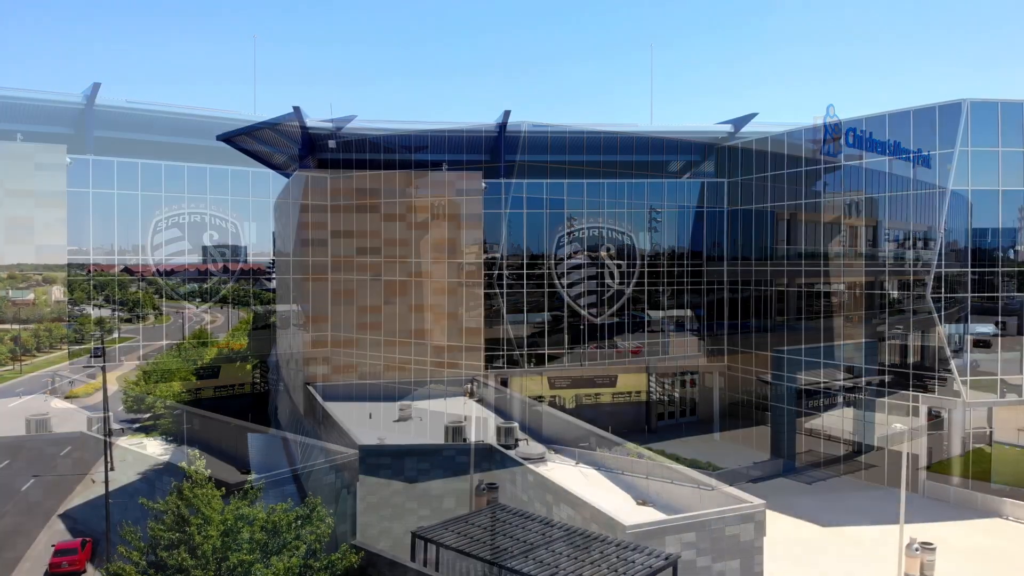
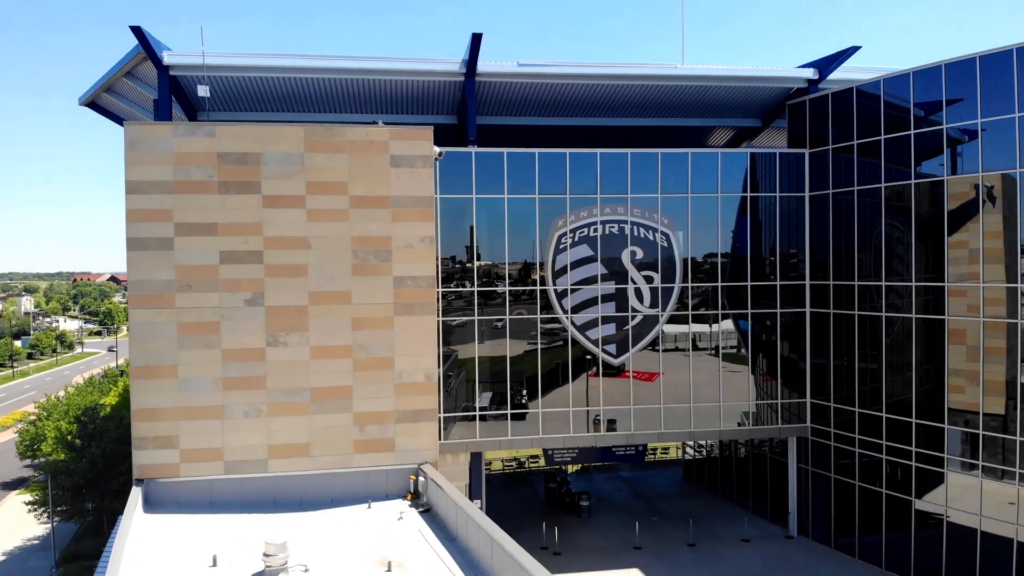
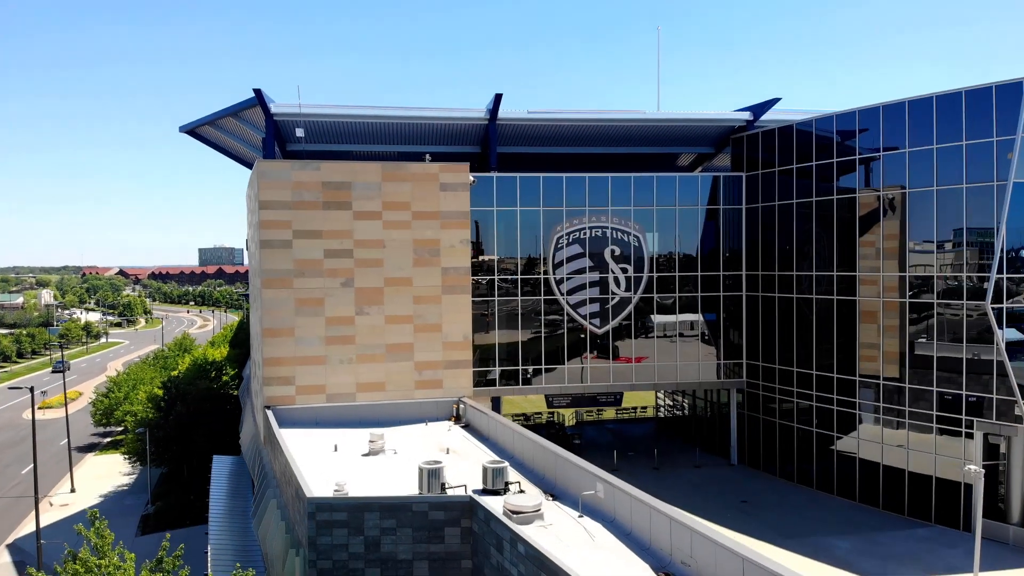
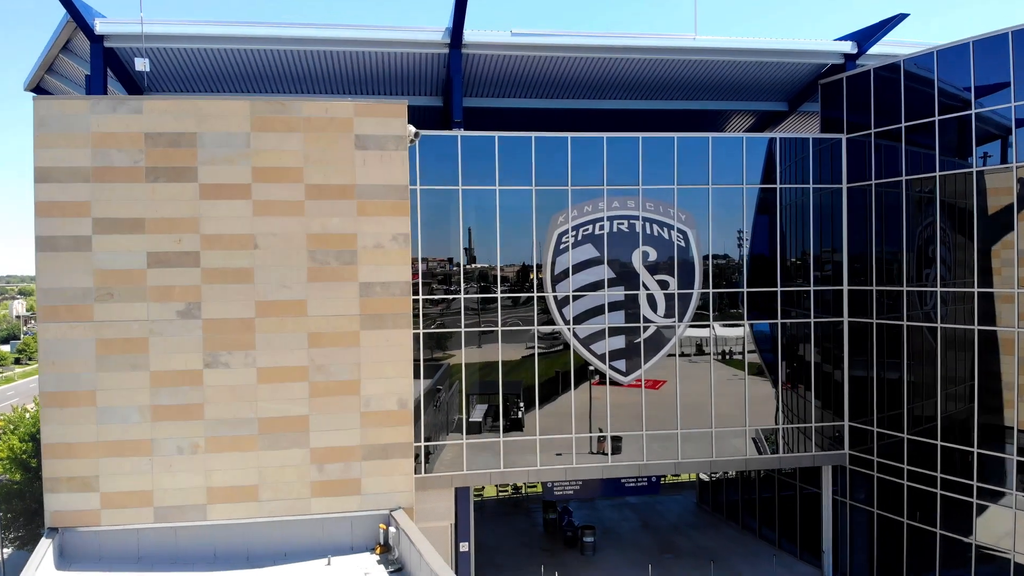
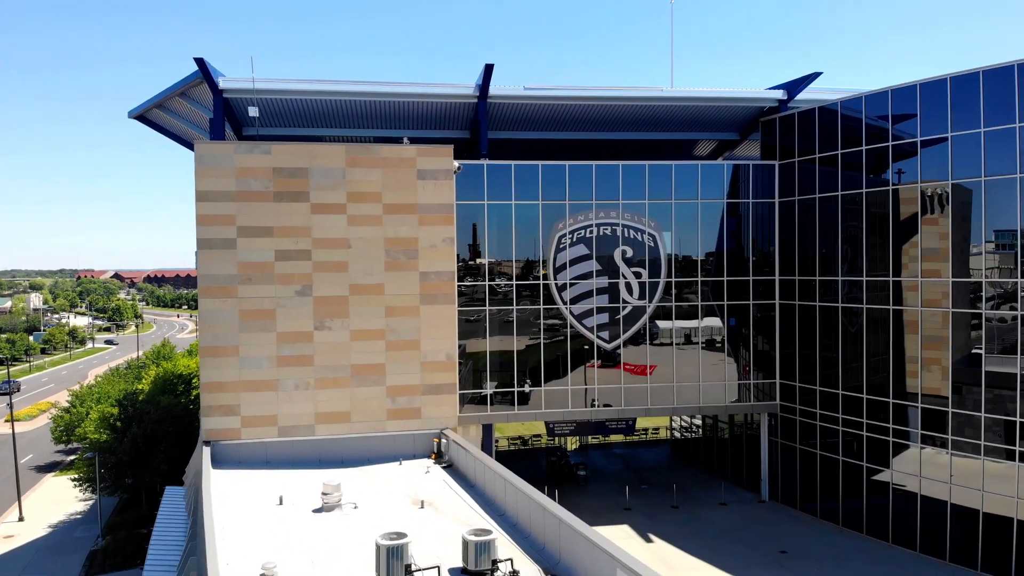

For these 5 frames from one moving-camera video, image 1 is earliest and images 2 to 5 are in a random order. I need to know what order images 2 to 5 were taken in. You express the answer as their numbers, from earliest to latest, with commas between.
3, 5, 2, 4
